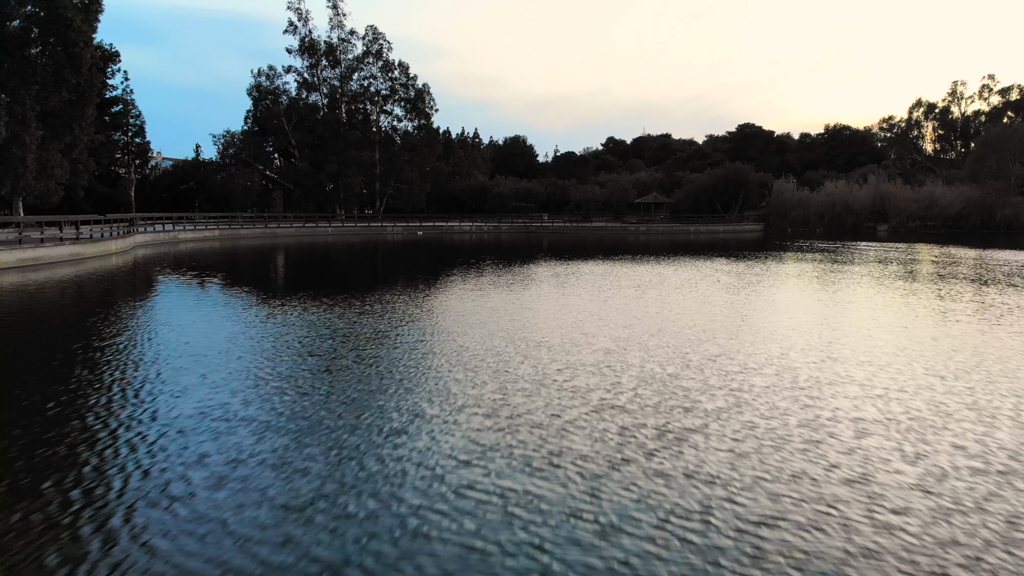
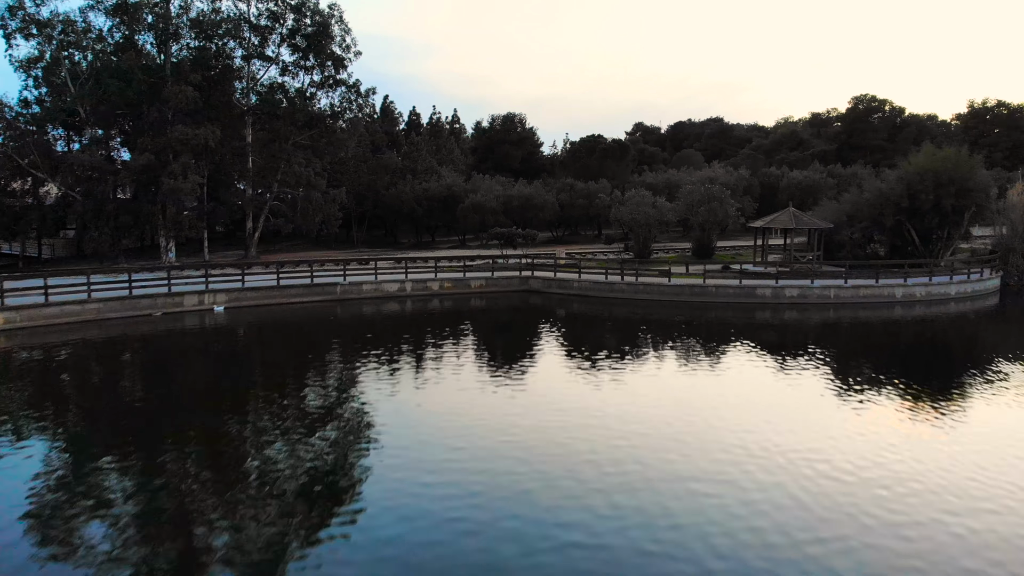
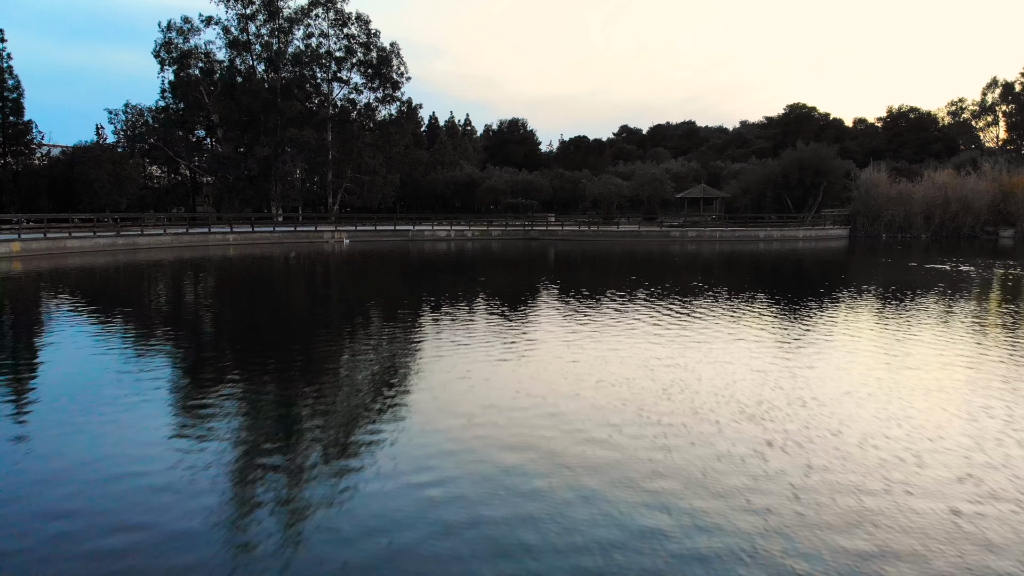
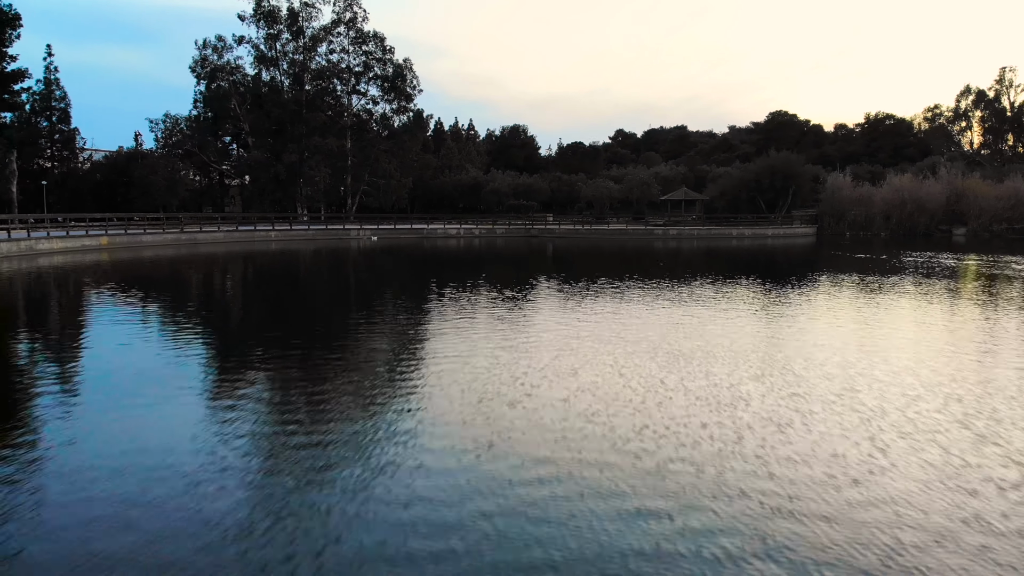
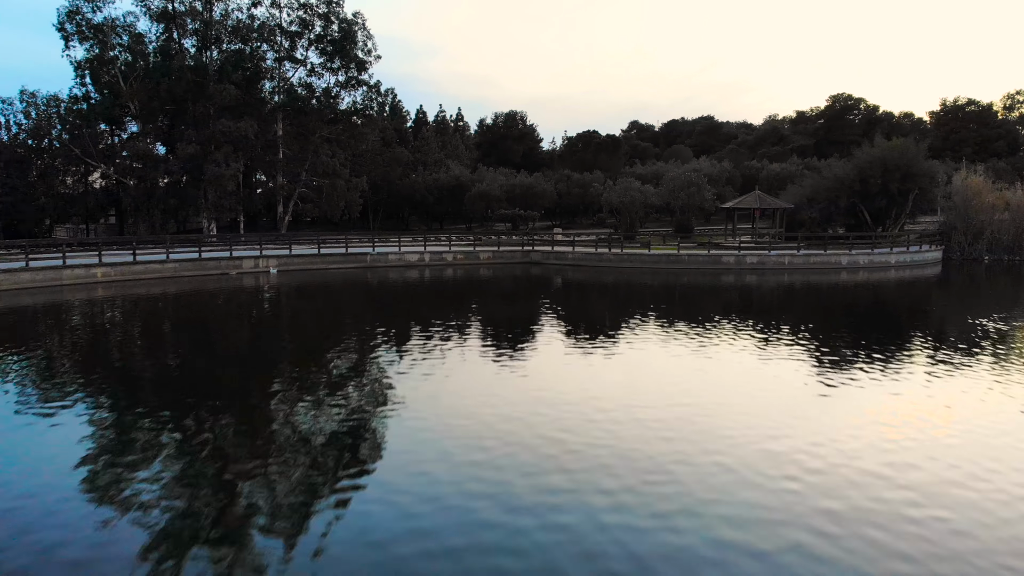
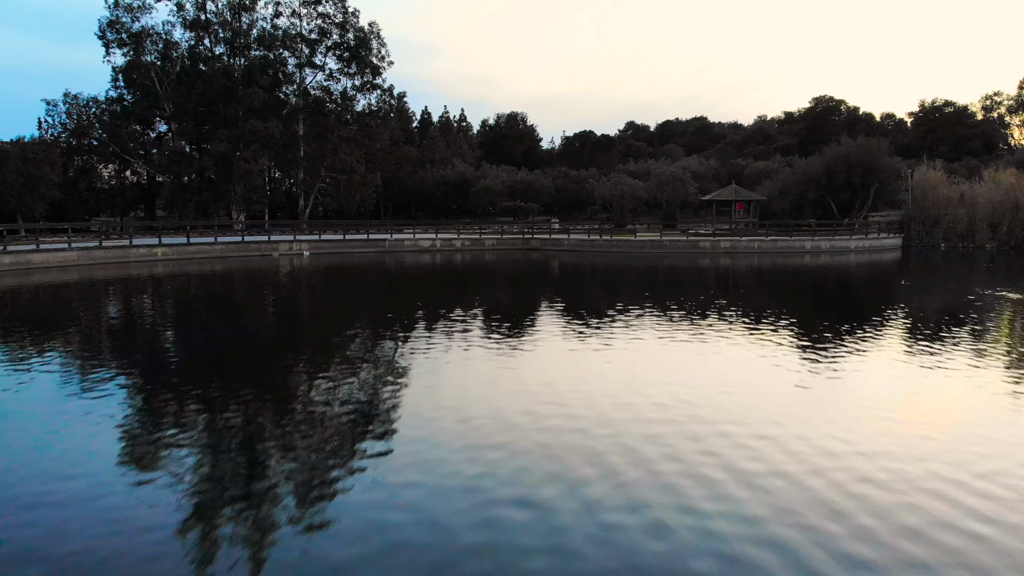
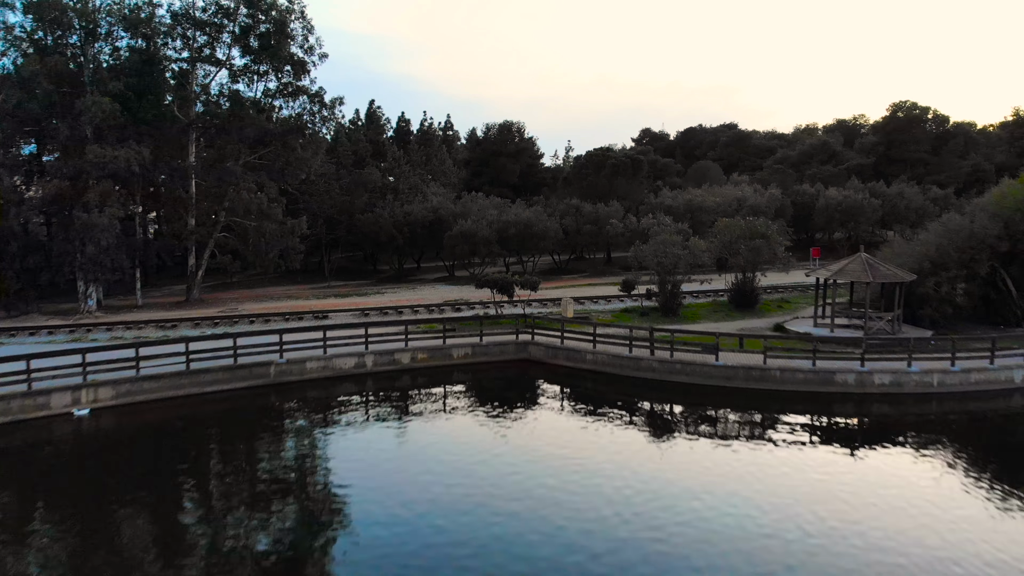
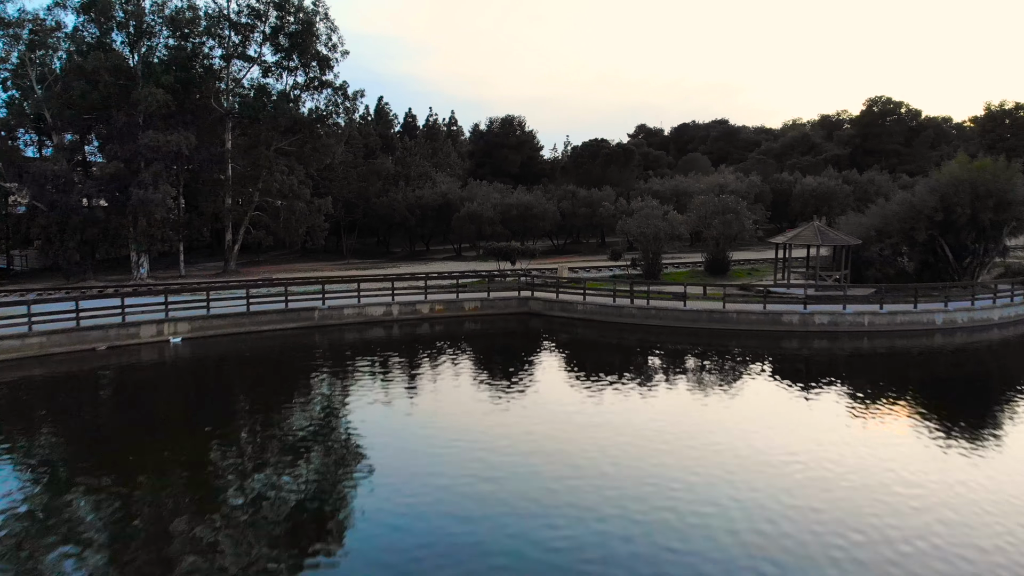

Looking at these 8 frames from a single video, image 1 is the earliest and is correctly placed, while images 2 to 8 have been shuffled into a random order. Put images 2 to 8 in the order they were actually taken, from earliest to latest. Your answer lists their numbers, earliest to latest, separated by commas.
4, 3, 6, 5, 2, 8, 7
